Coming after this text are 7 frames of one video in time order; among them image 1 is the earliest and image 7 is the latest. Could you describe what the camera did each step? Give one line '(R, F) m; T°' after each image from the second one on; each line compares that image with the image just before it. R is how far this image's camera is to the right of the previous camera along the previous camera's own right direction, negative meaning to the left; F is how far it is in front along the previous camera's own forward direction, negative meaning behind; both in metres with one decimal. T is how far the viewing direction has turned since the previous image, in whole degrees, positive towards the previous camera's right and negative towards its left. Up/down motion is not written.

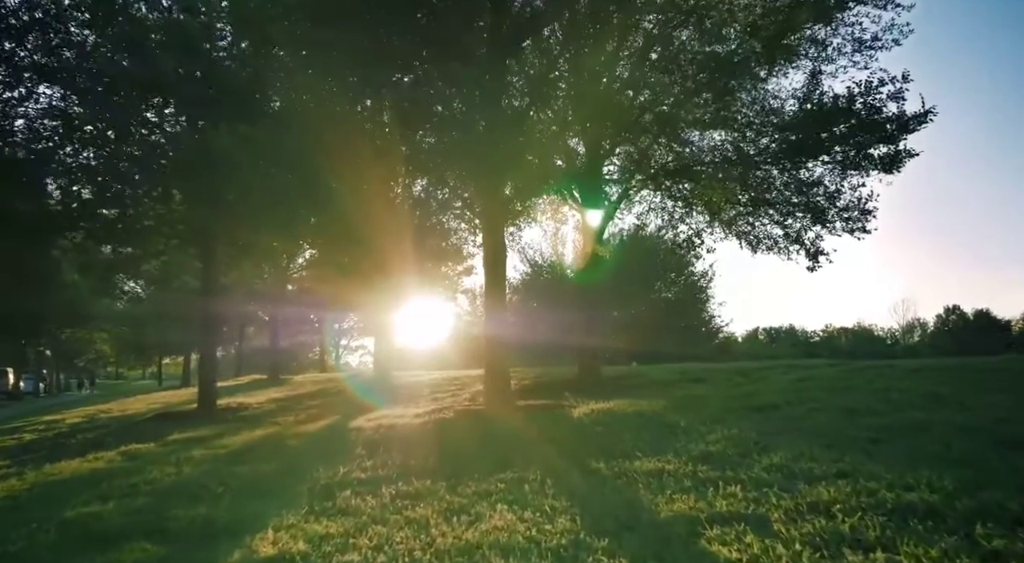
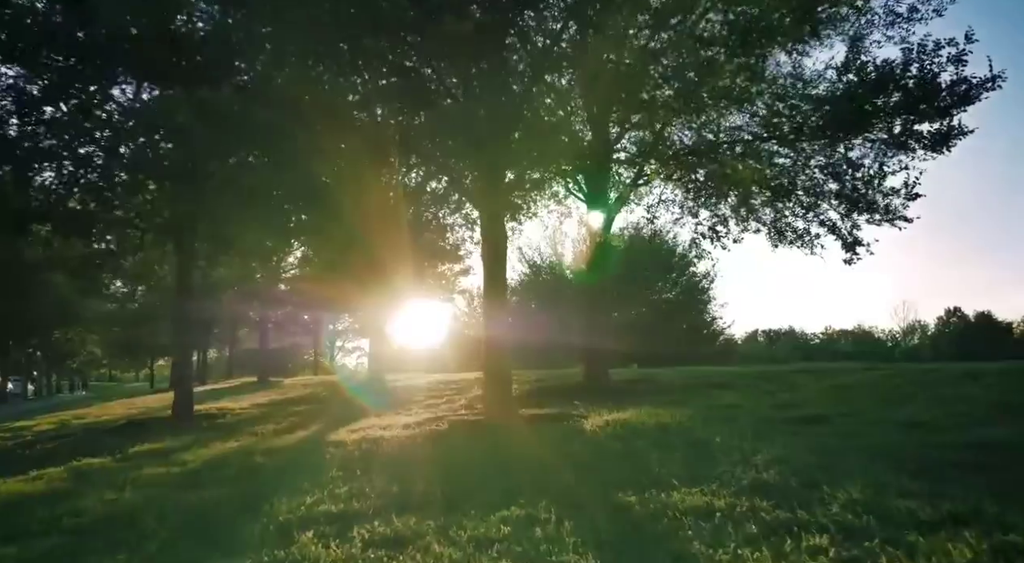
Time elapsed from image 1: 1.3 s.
(-0.1, +1.7) m; 0°
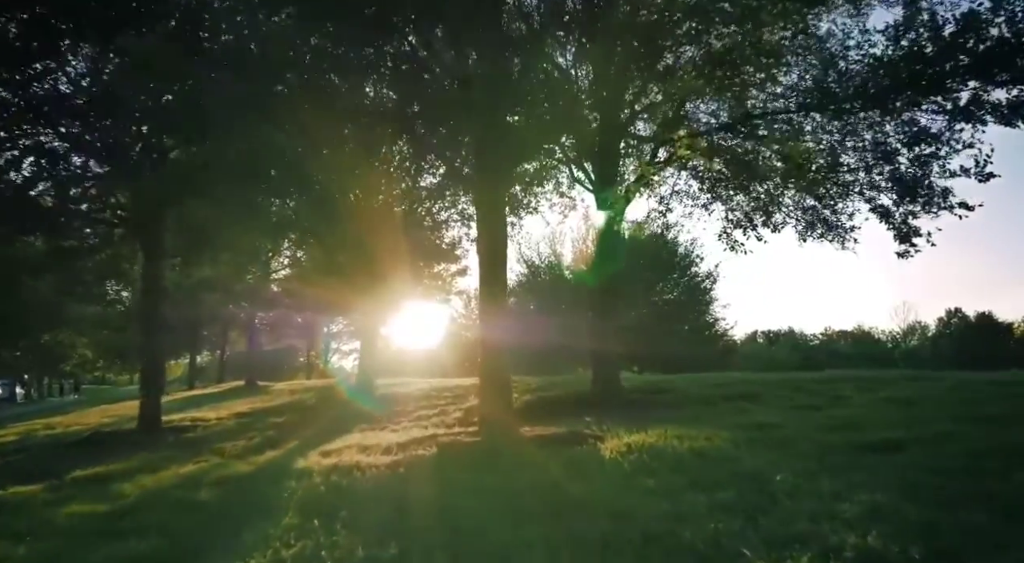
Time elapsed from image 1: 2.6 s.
(-0.1, +2.0) m; 0°
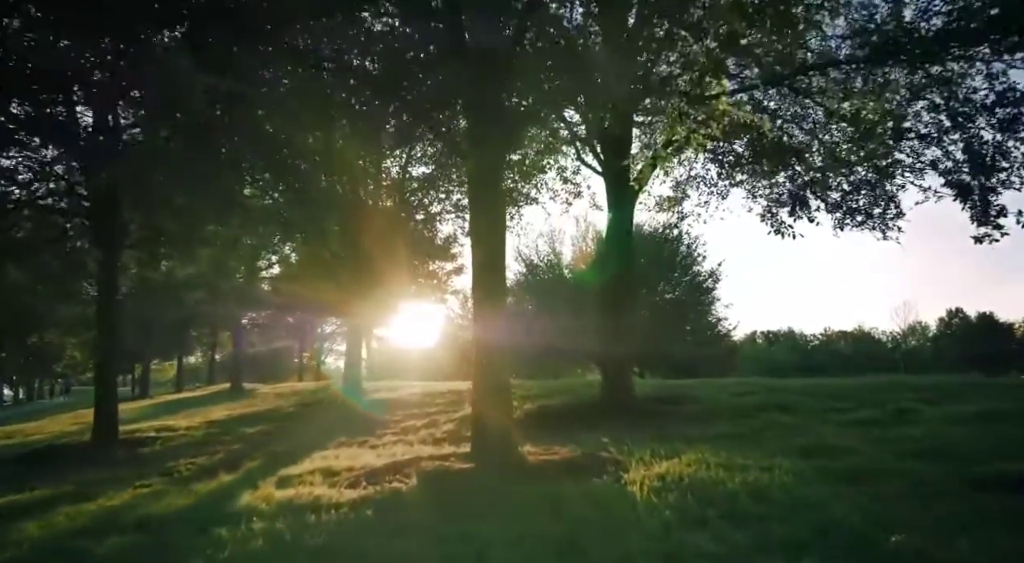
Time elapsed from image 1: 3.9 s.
(0.0, +2.1) m; 0°
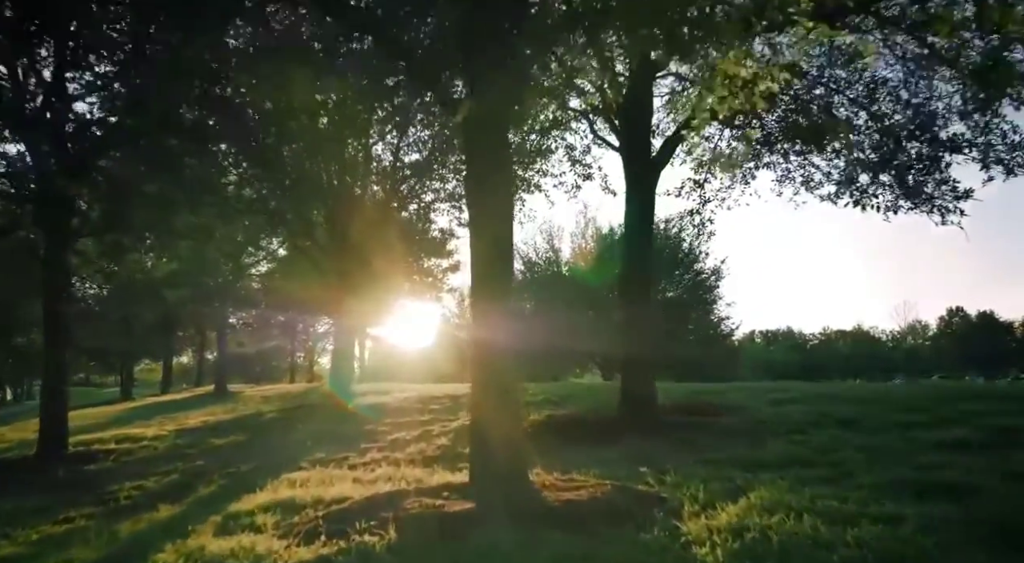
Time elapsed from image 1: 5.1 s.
(-0.1, +2.1) m; 0°
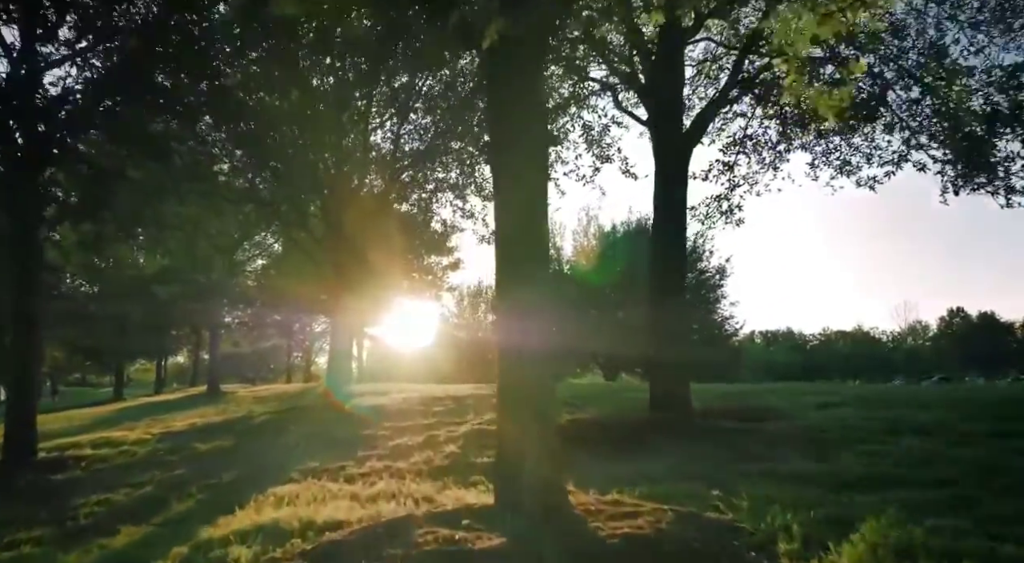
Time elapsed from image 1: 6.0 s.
(-0.3, +1.4) m; 0°
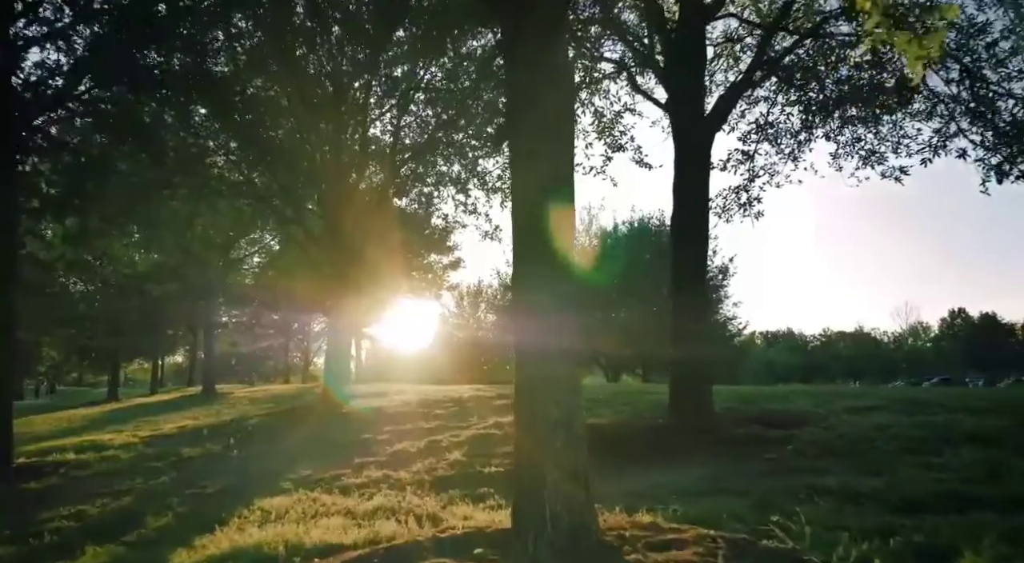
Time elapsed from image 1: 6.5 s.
(-0.2, +0.9) m; 0°
